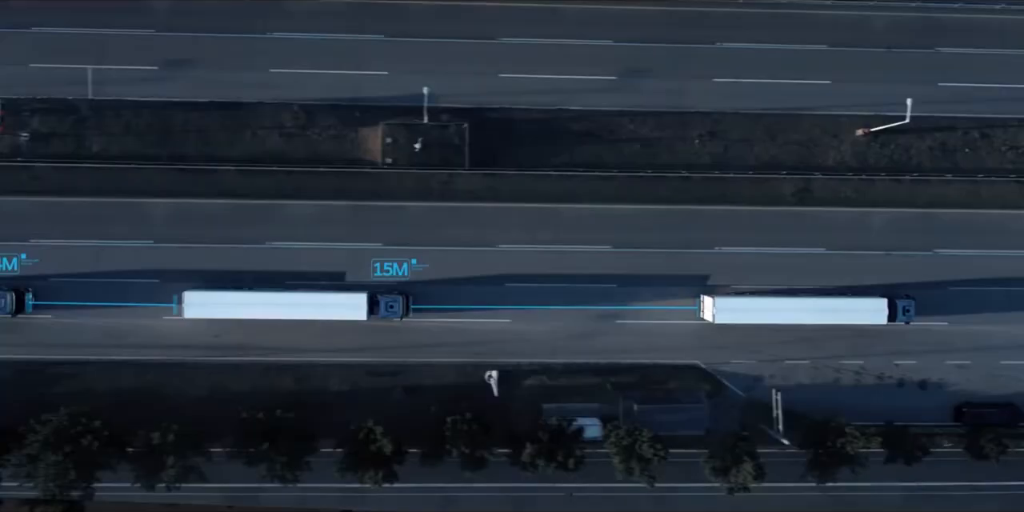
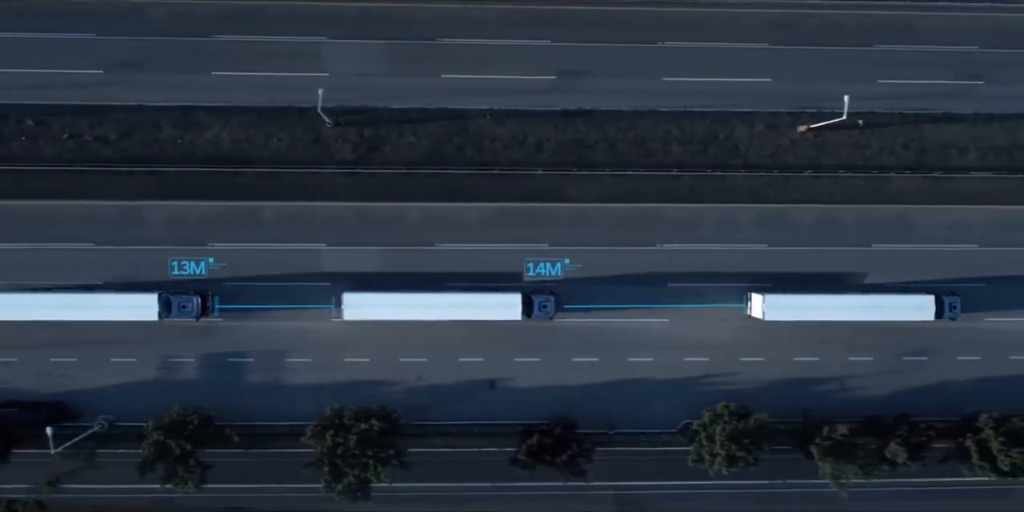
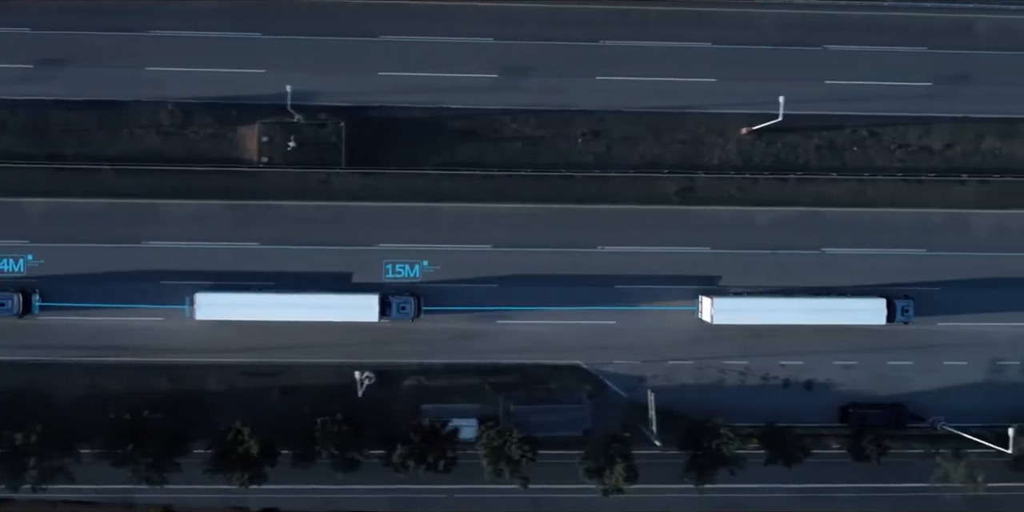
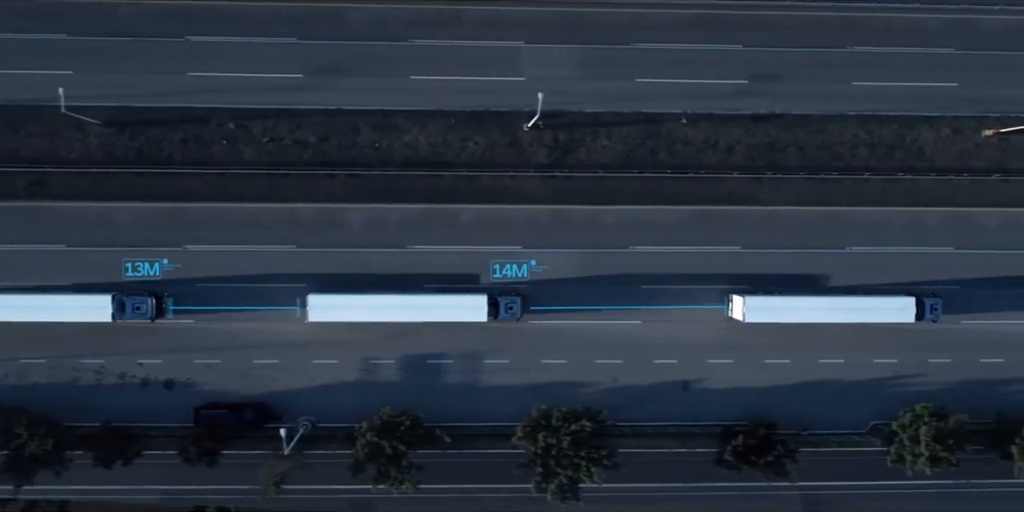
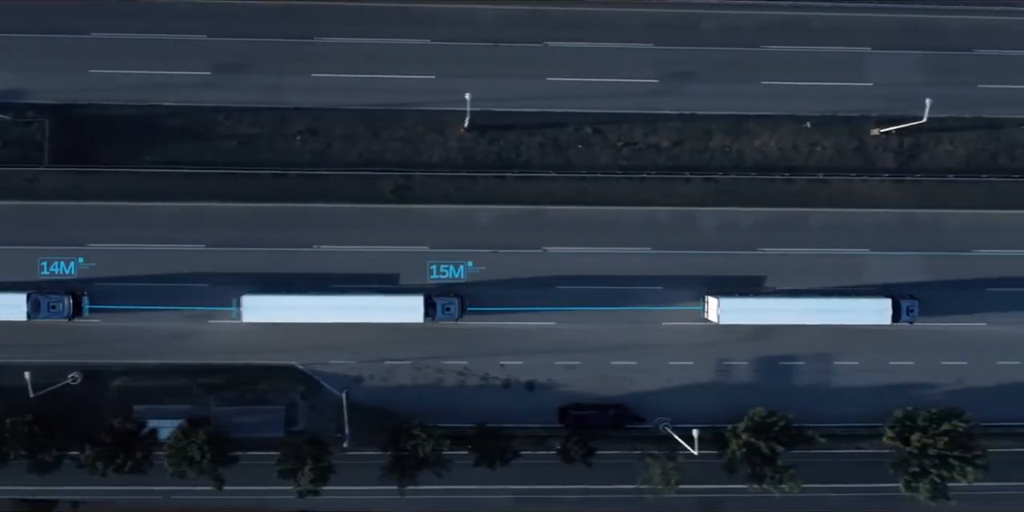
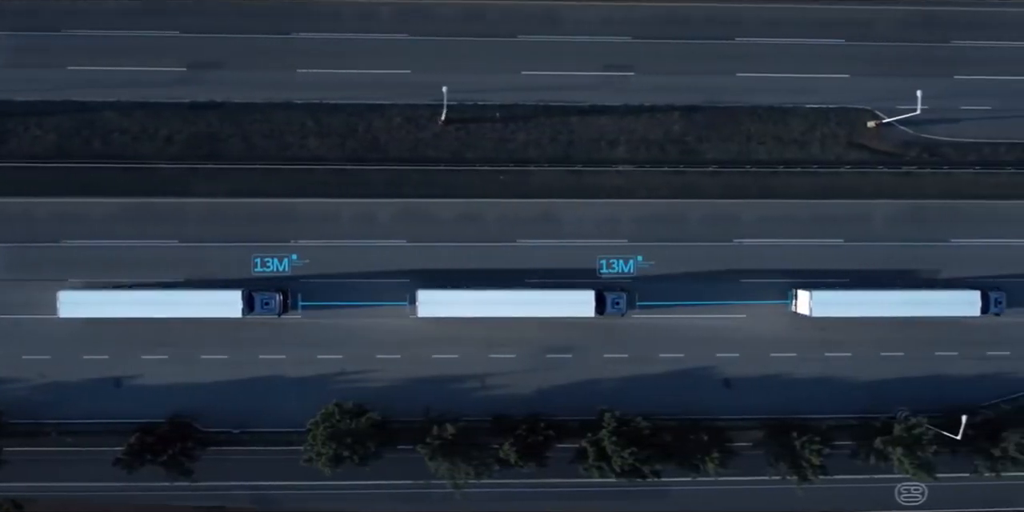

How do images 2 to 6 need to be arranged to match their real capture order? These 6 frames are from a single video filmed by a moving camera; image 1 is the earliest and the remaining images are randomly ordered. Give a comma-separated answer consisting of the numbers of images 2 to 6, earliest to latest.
3, 5, 4, 2, 6
